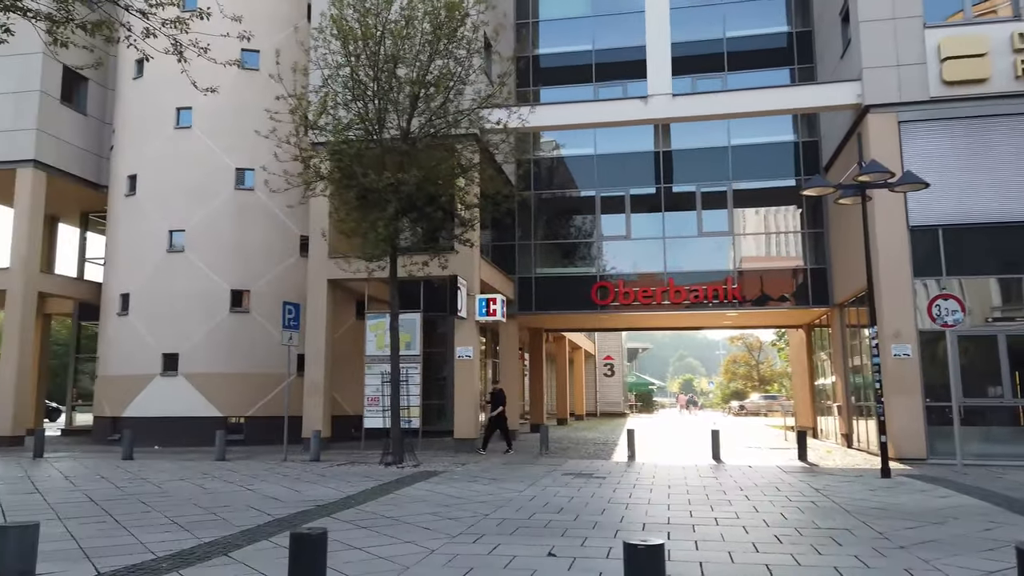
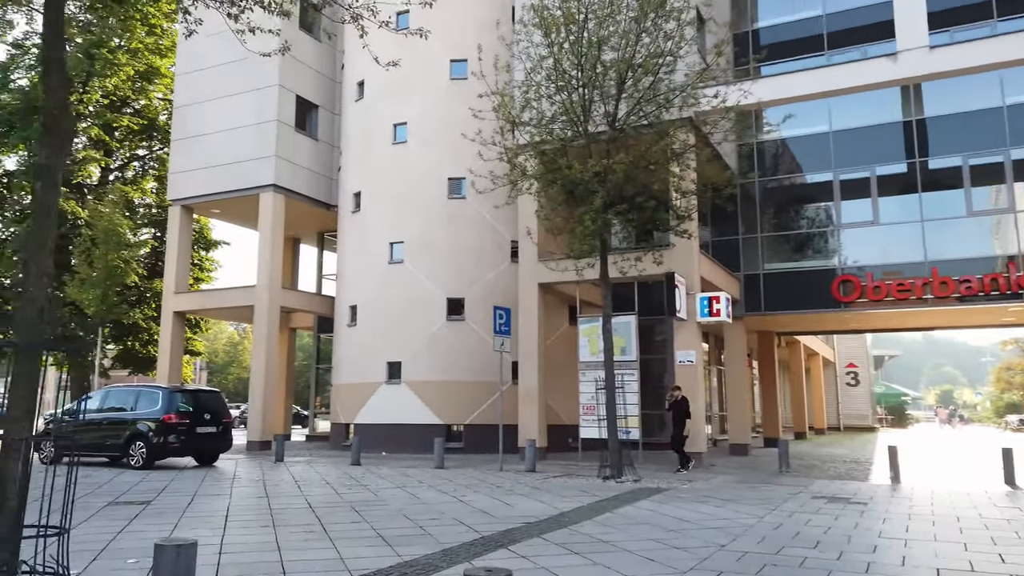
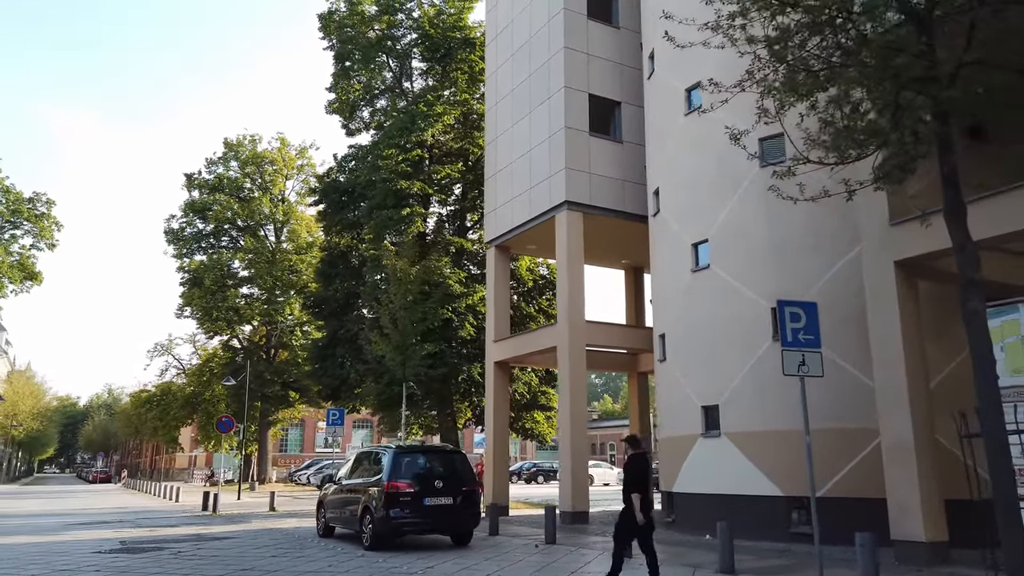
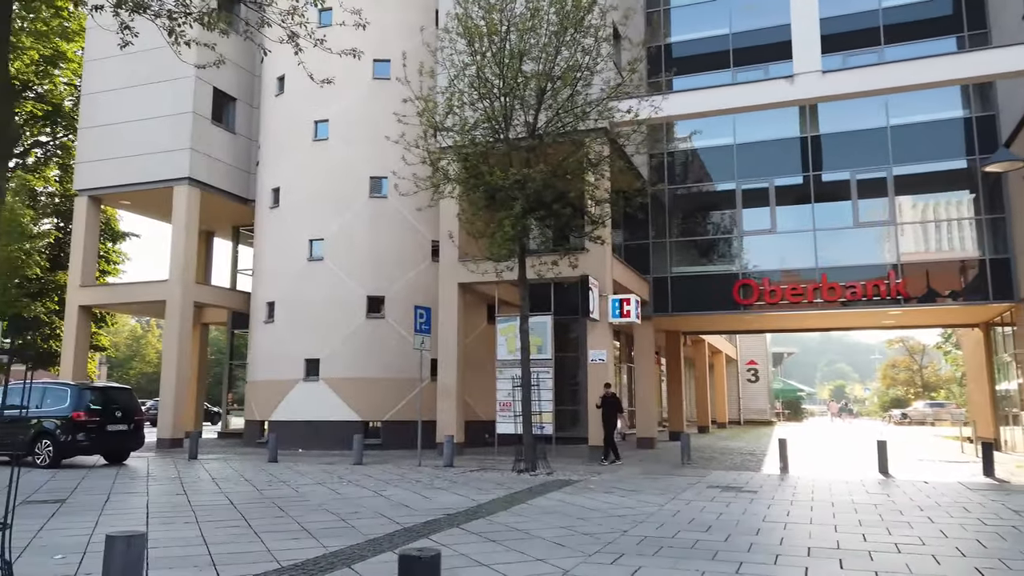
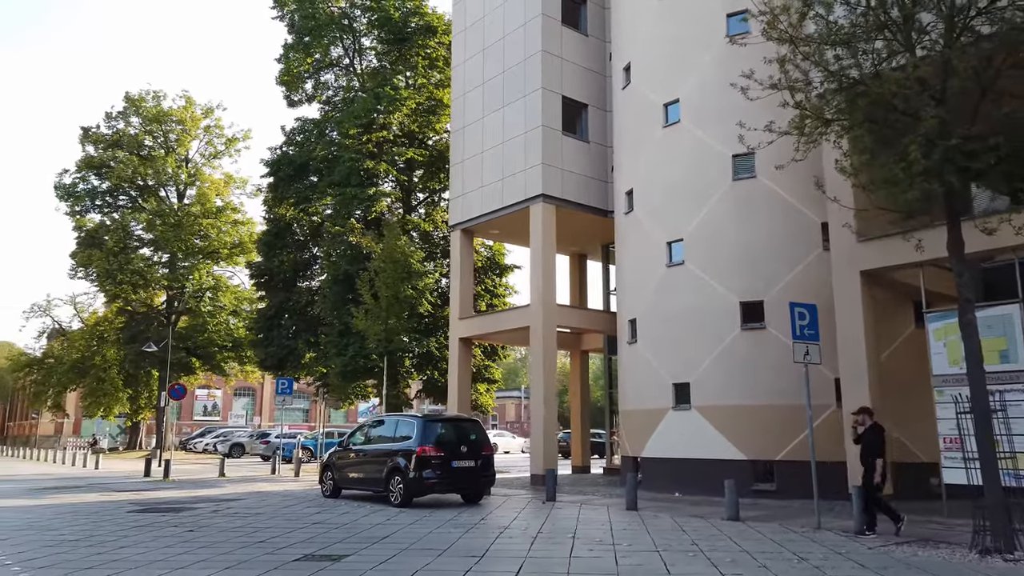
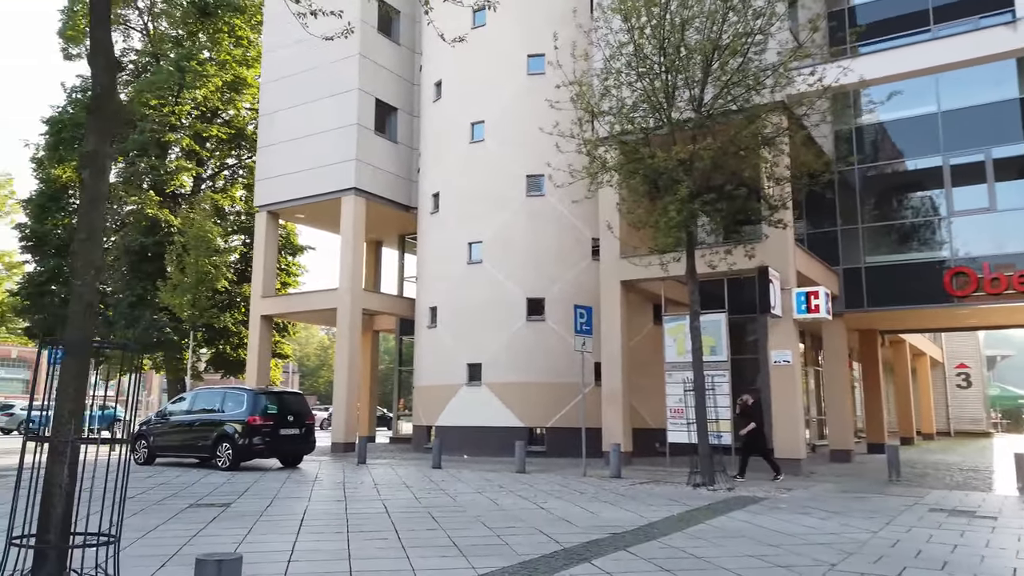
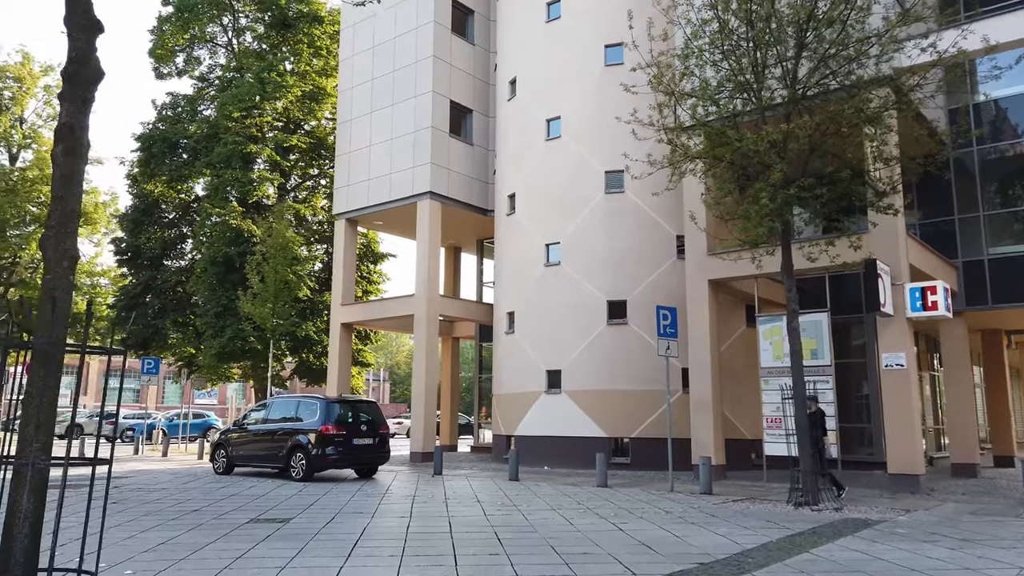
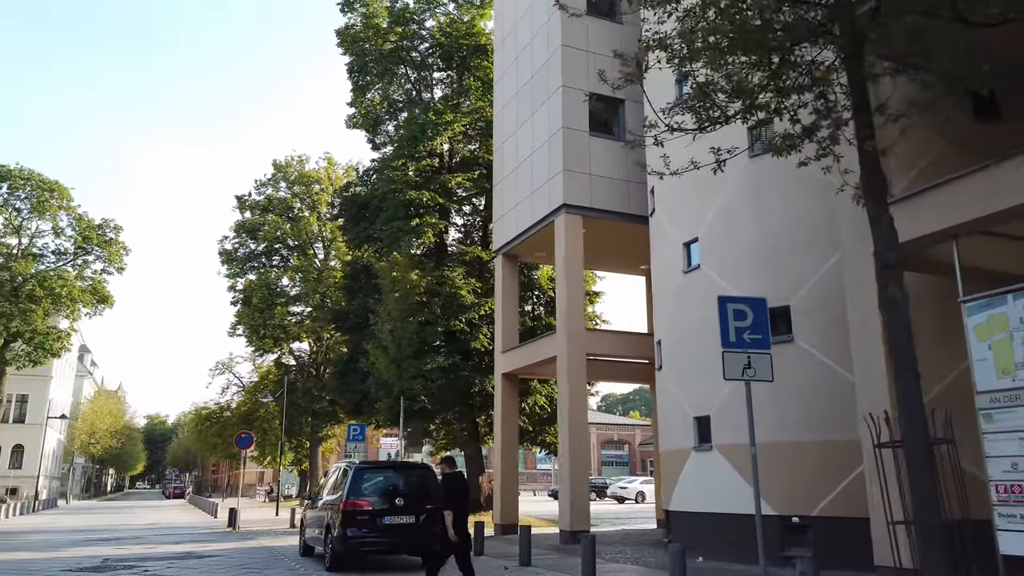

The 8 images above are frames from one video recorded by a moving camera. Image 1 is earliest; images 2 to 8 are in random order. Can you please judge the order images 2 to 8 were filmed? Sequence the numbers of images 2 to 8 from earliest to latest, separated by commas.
4, 2, 6, 7, 5, 3, 8
